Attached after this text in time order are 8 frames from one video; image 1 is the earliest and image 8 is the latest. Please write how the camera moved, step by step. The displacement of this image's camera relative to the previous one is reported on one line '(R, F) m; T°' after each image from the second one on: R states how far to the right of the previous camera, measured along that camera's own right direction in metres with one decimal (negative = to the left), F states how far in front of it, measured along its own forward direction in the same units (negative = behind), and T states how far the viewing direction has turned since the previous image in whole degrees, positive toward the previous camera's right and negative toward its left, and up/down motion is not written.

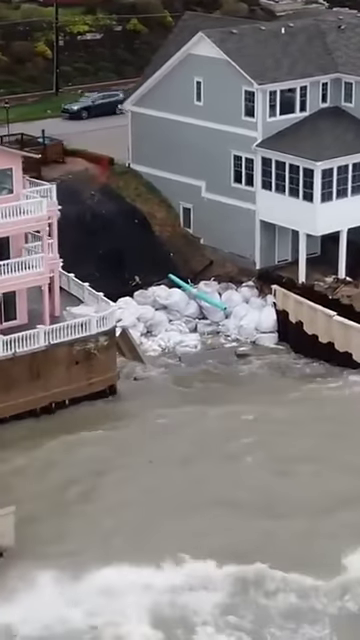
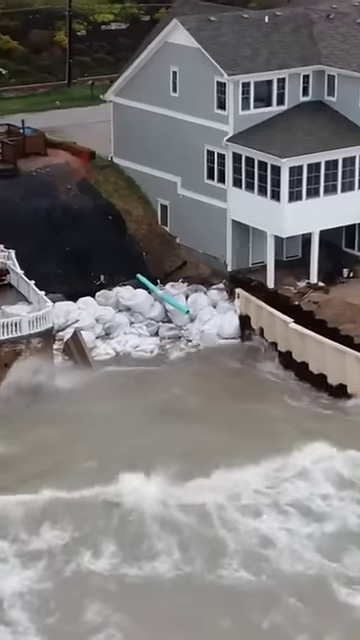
(+3.8, +2.2) m; -5°
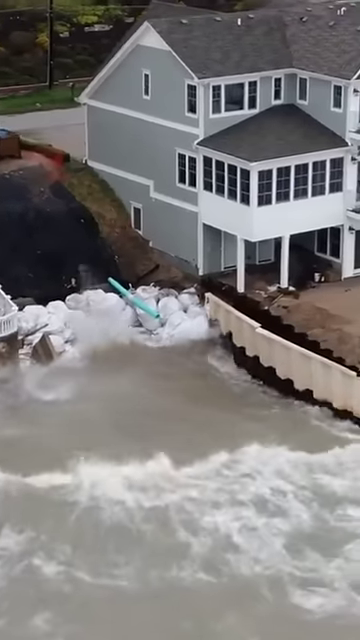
(+0.8, +0.2) m; 0°
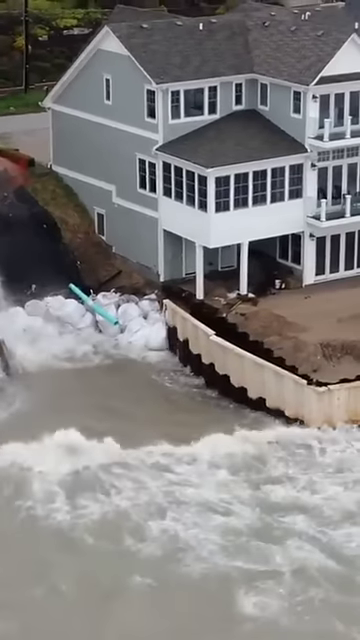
(+1.2, +0.2) m; 0°
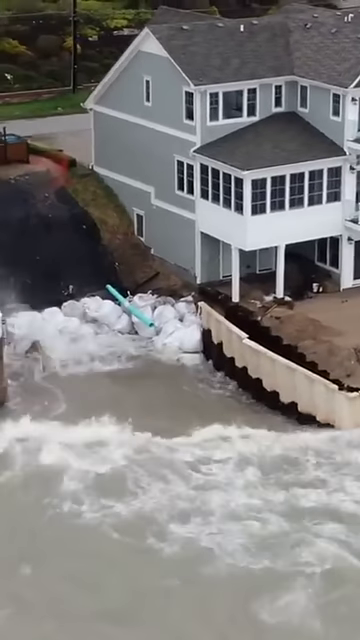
(+0.7, +0.1) m; -2°
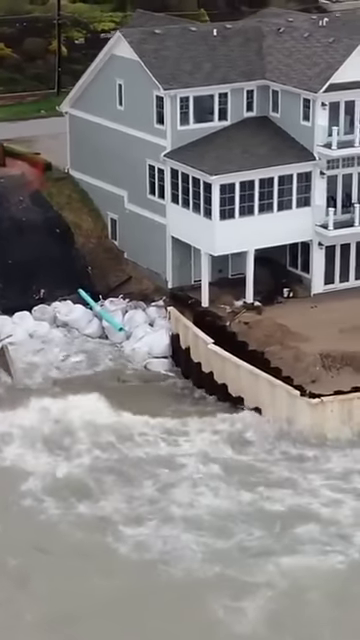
(+1.0, 0.0) m; 0°
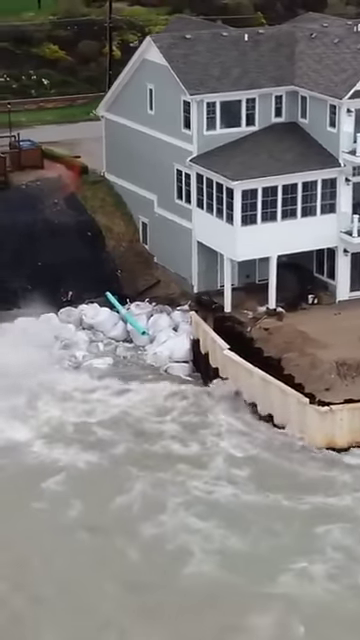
(+1.7, 0.0) m; -4°
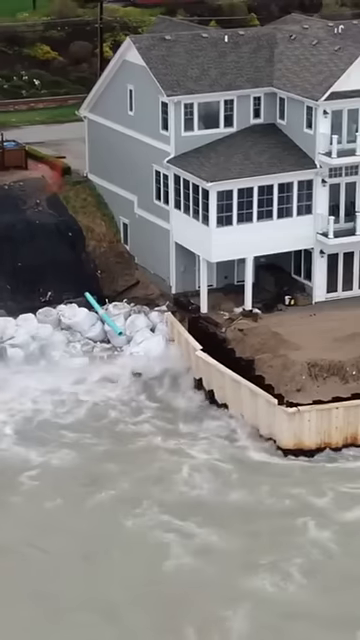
(+0.9, -0.1) m; -1°
